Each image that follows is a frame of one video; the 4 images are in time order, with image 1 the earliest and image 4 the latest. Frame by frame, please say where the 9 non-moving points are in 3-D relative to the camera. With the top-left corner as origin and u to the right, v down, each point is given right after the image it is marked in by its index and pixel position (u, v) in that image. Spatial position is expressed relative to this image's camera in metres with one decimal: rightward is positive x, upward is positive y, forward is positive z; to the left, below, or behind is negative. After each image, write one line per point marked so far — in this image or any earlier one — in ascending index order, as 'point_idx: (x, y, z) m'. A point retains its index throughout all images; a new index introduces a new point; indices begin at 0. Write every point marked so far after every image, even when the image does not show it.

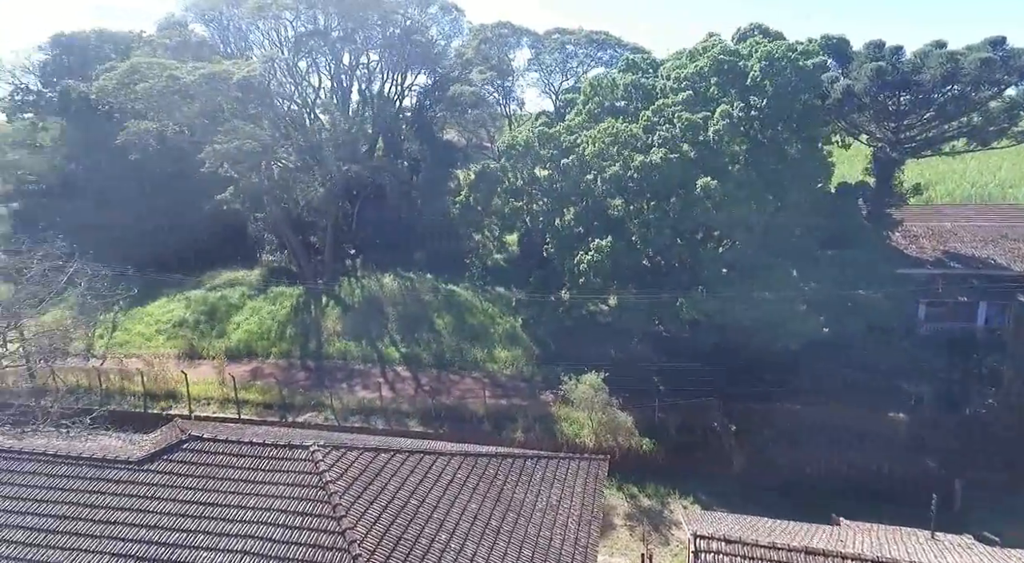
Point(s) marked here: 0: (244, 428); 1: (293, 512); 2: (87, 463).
0: (-4.2, -2.4, +9.7) m
1: (-2.5, -2.6, +6.9) m
2: (-5.6, -2.5, +8.1) m
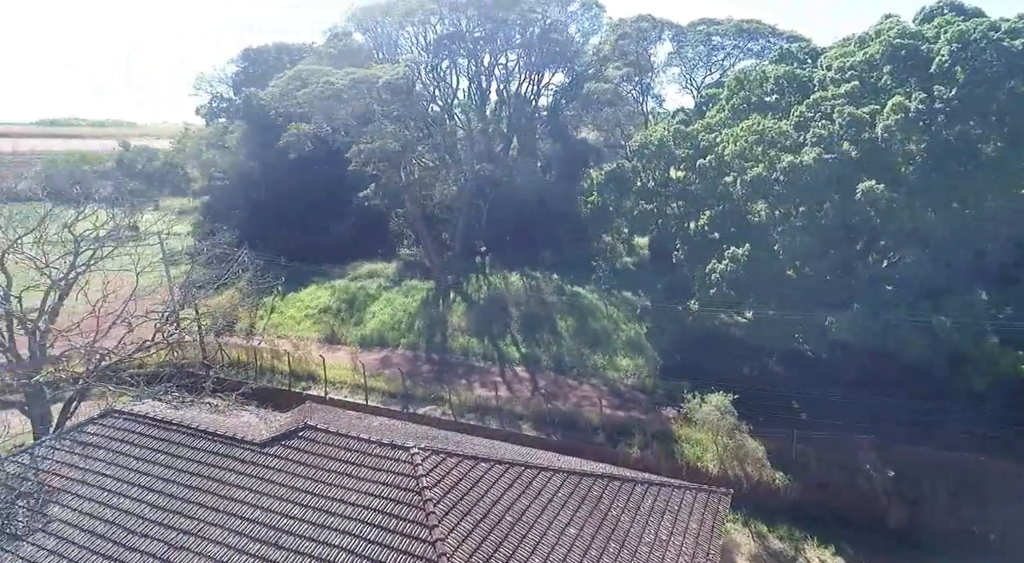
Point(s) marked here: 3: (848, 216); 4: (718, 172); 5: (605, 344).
0: (-2.5, -2.3, +10.1) m
1: (-1.4, -2.6, +7.0) m
2: (-4.2, -2.3, +8.9) m
3: (+7.9, +1.5, +14.4) m
4: (+5.8, +3.1, +17.3) m
5: (+2.9, -2.0, +19.4) m
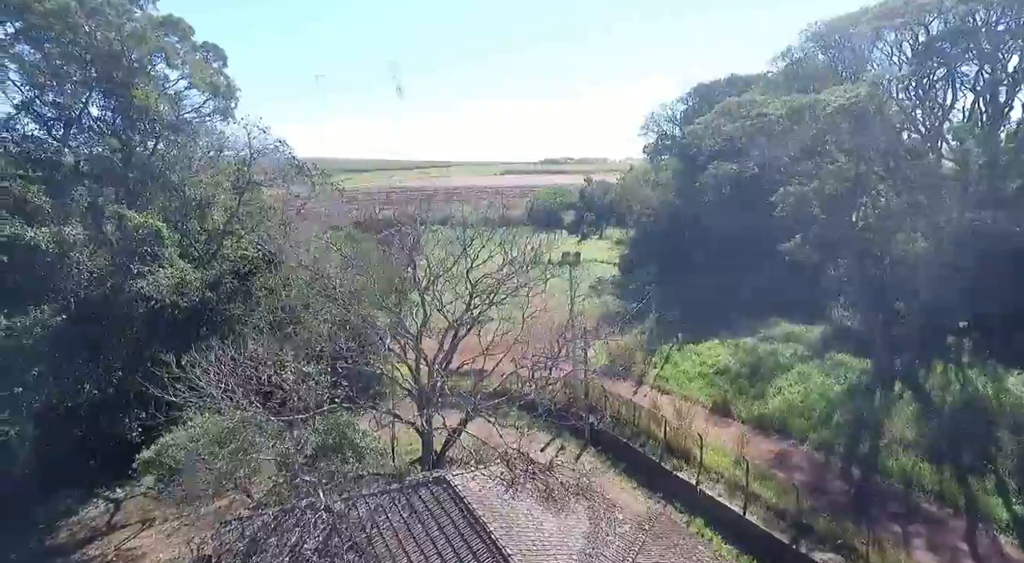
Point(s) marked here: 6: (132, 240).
0: (+2.1, -3.5, +6.7) m
1: (+0.9, -3.7, +3.5) m
2: (0.0, -3.3, +6.7) m
3: (+13.3, -1.2, +3.5) m
4: (+13.7, +0.3, +7.1) m
5: (+12.1, -4.6, +10.5) m
6: (-10.9, +1.2, +17.6) m
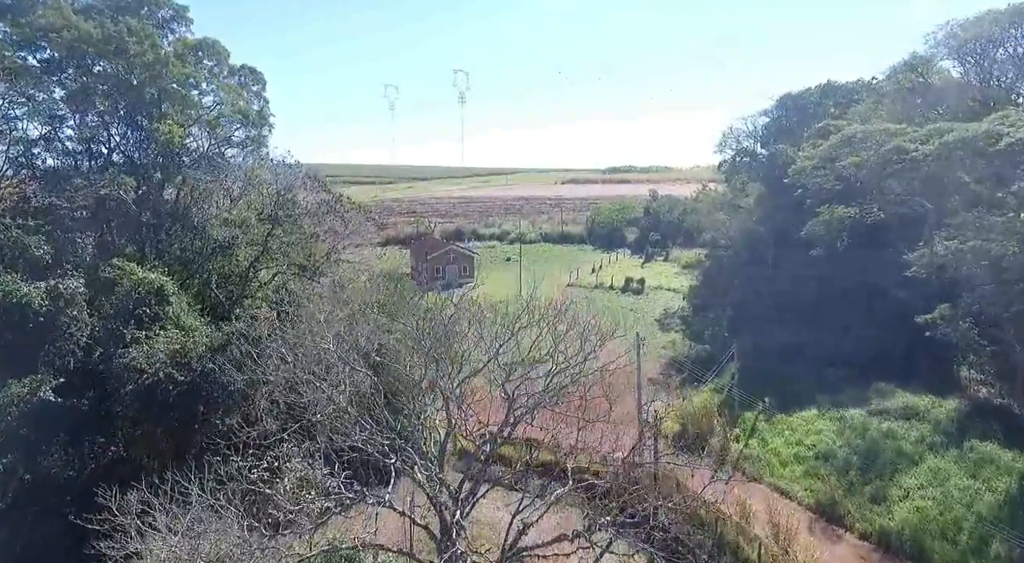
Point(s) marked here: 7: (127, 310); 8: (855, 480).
0: (+2.2, -5.2, +3.1) m
1: (+0.8, -5.3, +0.1) m
2: (+0.2, -4.9, +3.4) m
3: (+13.1, -2.9, -1.1) m
4: (+13.9, -1.5, +2.5) m
5: (+12.5, -6.4, +6.0) m
6: (-9.6, -0.4, +15.3) m
7: (-9.6, -0.7, +15.5) m
8: (+8.9, -5.2, +15.6) m
